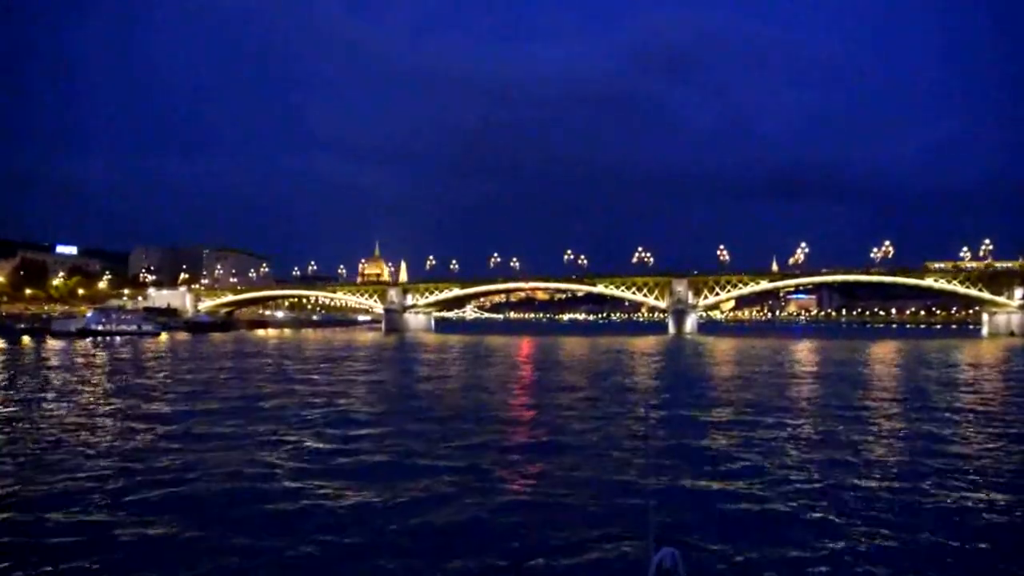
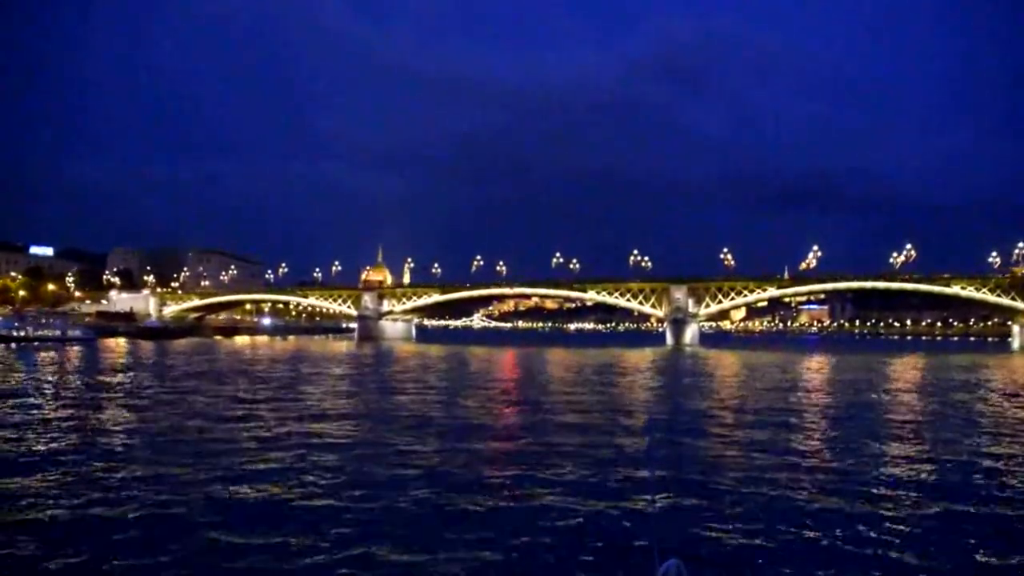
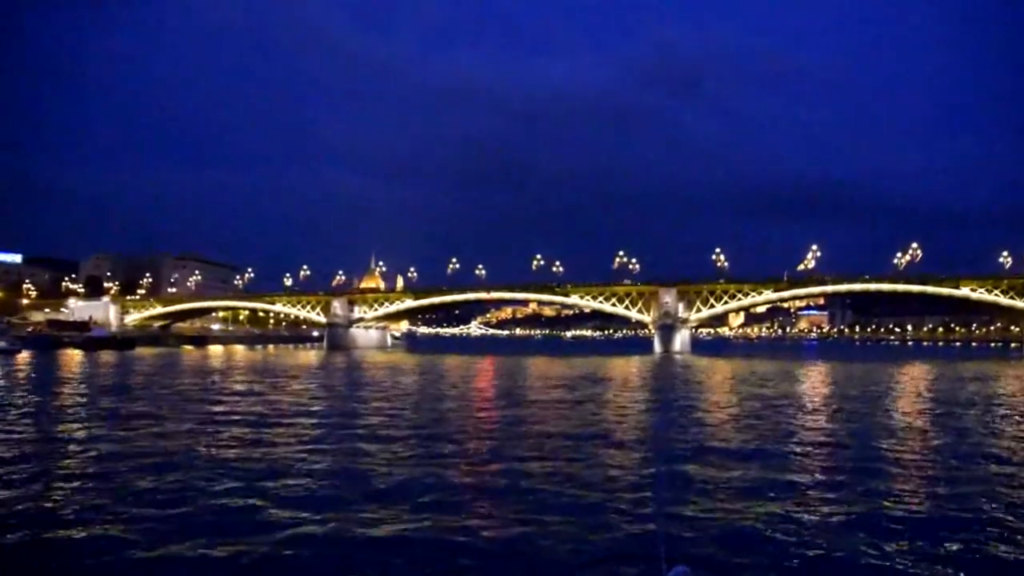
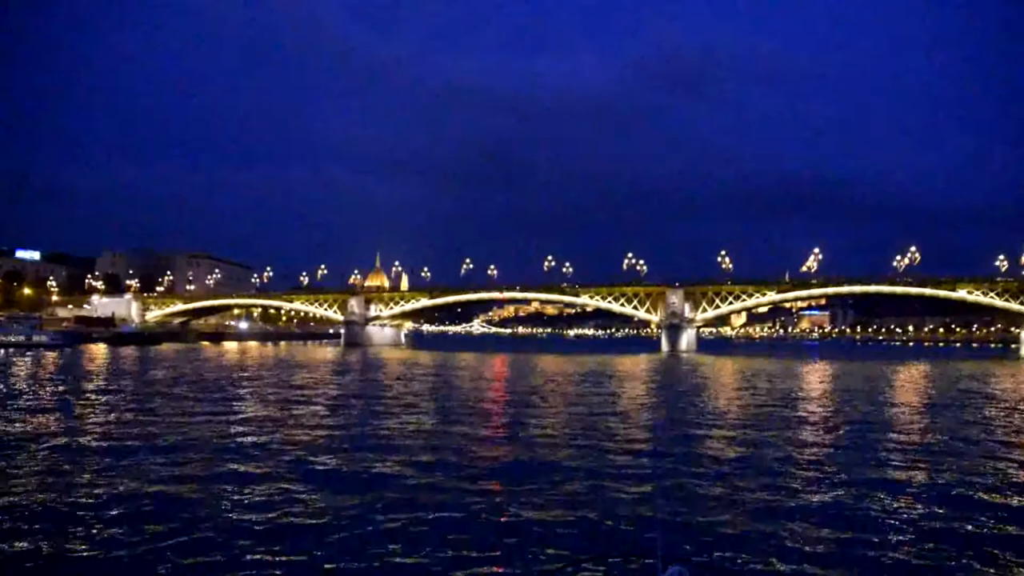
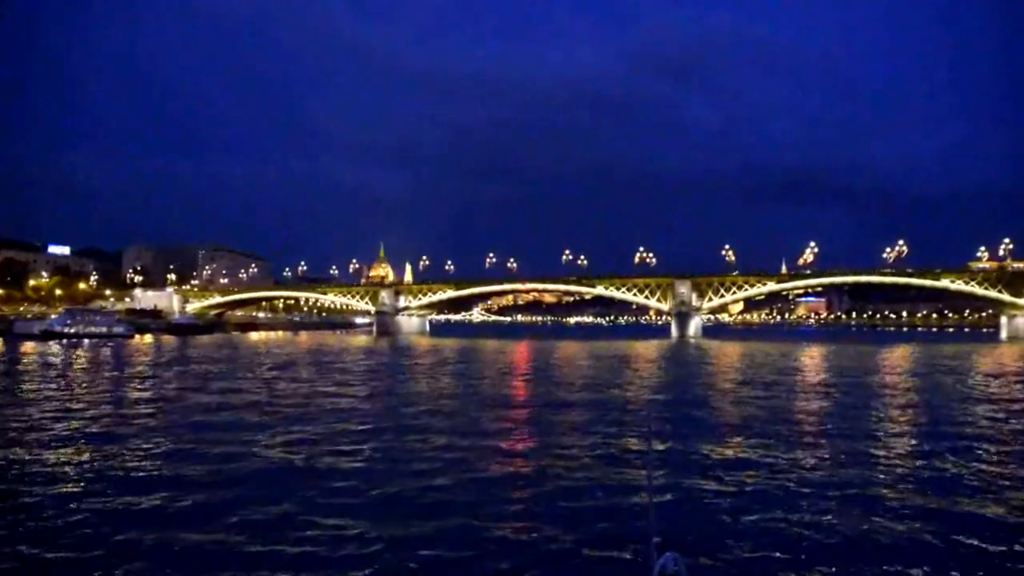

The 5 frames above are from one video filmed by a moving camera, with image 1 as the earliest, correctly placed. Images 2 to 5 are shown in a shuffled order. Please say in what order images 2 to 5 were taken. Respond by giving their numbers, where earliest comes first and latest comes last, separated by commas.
5, 2, 4, 3
